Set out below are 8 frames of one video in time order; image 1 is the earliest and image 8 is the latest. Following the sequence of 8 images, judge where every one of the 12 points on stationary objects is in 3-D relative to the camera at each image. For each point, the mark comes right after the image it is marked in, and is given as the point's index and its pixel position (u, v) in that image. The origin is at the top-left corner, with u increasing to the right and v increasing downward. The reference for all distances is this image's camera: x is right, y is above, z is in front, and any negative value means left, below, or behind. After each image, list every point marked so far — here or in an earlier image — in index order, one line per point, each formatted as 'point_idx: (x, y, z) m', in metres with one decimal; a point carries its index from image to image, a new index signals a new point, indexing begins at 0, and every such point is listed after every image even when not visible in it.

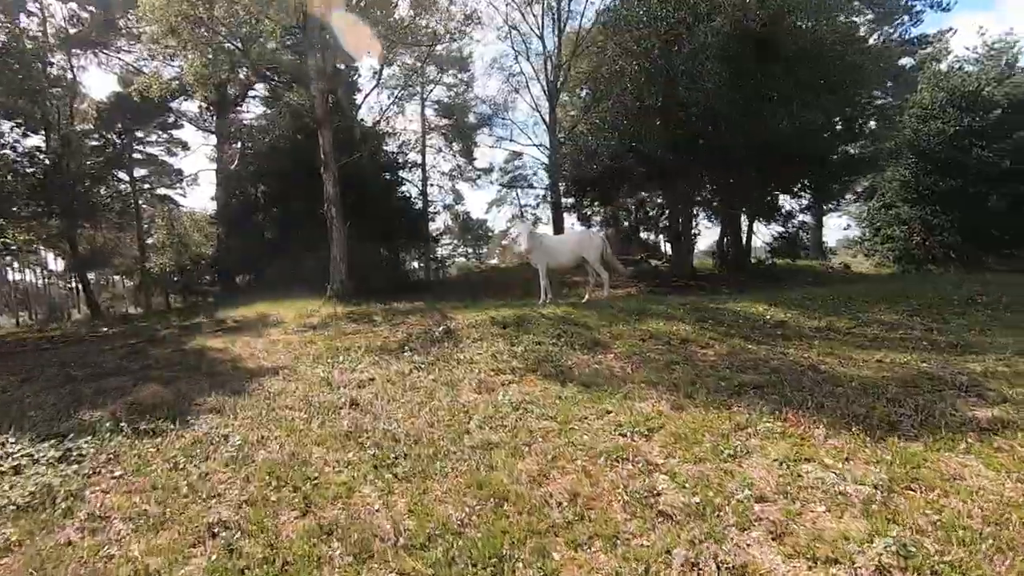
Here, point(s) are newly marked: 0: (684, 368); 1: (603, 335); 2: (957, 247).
0: (+2.4, -1.1, +7.4) m
1: (+1.6, -0.8, +9.1) m
2: (+15.2, +1.4, +18.5) m
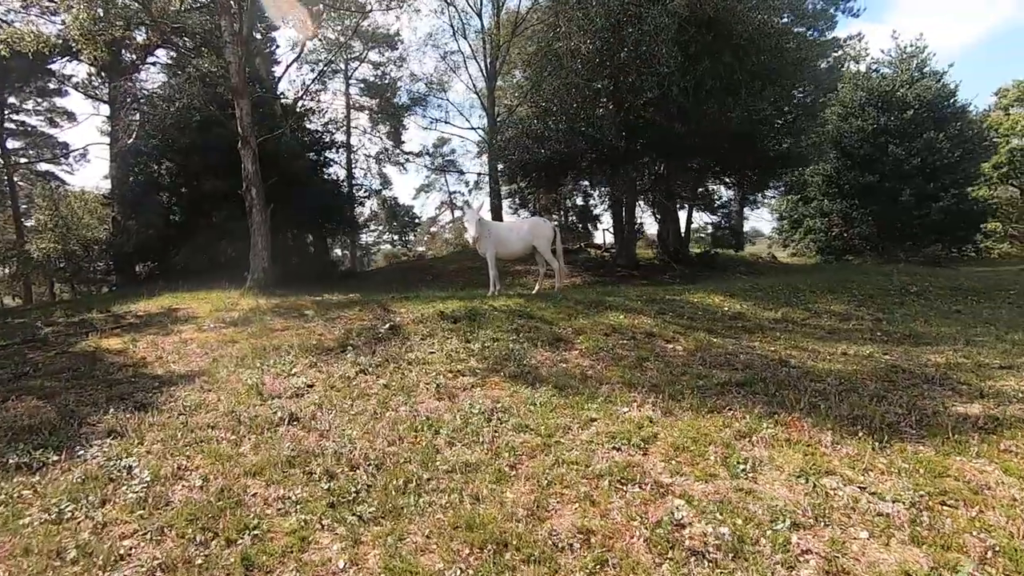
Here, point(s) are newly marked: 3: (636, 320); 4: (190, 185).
0: (+1.9, -1.0, +6.9) m
1: (+0.8, -0.7, +8.5) m
2: (+13.1, +1.8, +19.6) m
3: (+2.1, -0.5, +8.9) m
4: (-9.9, +3.2, +16.7) m
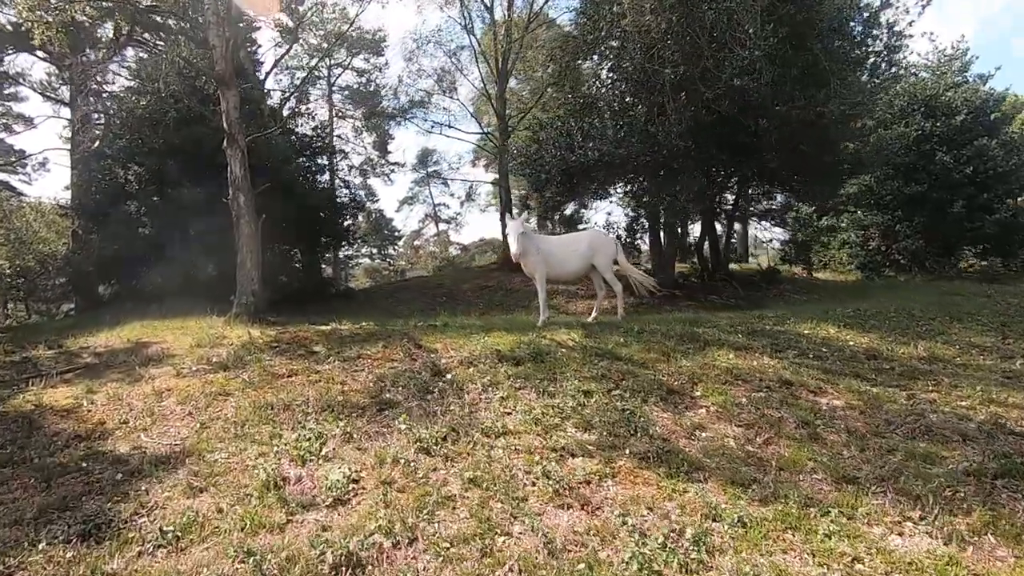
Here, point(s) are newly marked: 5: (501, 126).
0: (+3.0, -1.4, +5.0) m
1: (+1.9, -1.1, +6.5) m
2: (+13.7, +1.2, +18.2) m
3: (+3.1, -0.9, +7.0) m
4: (-9.2, +2.5, +14.3) m
5: (-0.4, +5.9, +19.6) m
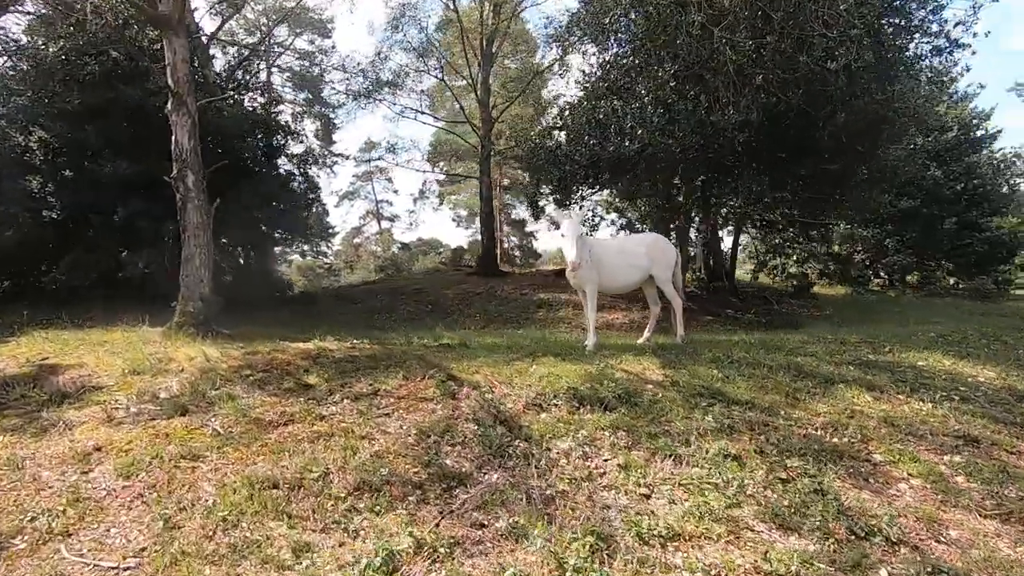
0: (+4.2, -1.6, +3.5) m
1: (+2.9, -1.3, +4.9) m
2: (+13.1, +0.6, +18.0) m
3: (+4.0, -1.2, +5.5) m
4: (-9.0, +2.5, +11.3) m
5: (-0.9, +5.7, +17.7) m
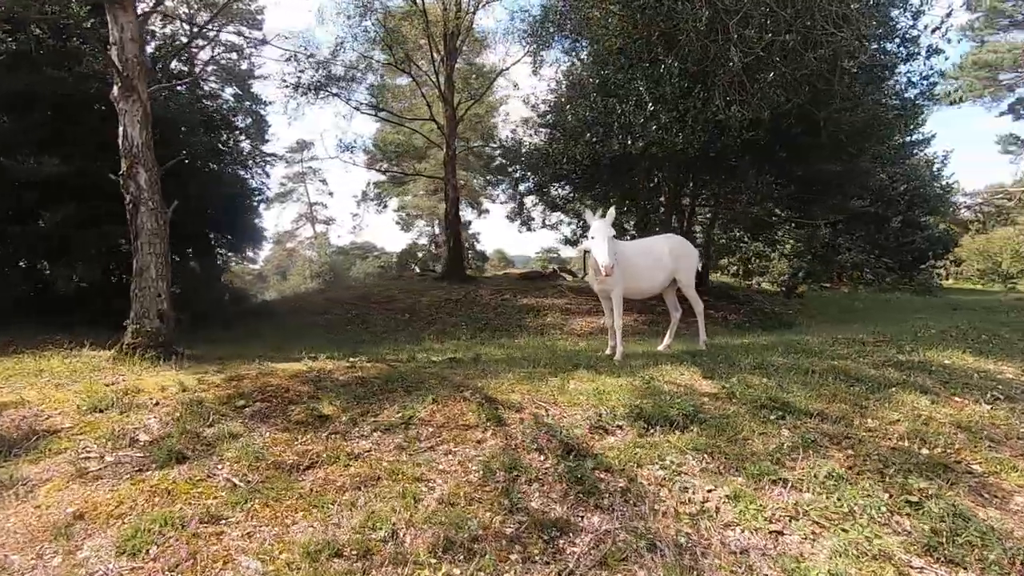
0: (+4.9, -1.6, +3.5) m
1: (+3.5, -1.4, +4.7) m
2: (+12.1, +0.8, +18.9) m
3: (+4.6, -1.2, +5.4) m
4: (-9.2, +2.2, +9.5) m
5: (-2.0, +5.5, +16.9) m
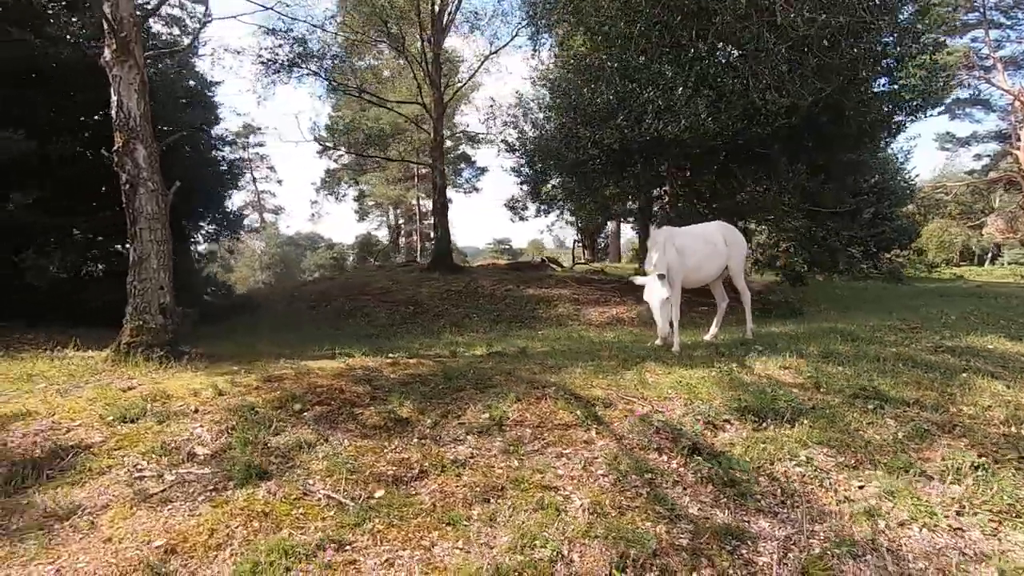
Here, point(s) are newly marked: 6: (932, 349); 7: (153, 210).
0: (+6.0, -1.5, +3.6) m
1: (+4.4, -1.2, +4.7) m
2: (+11.6, +1.2, +19.6) m
3: (+5.4, -1.1, +5.5) m
4: (-8.7, +2.3, +8.2) m
5: (-2.2, +5.8, +16.2) m
6: (+5.2, -0.8, +6.8) m
7: (-4.9, +1.1, +7.3) m
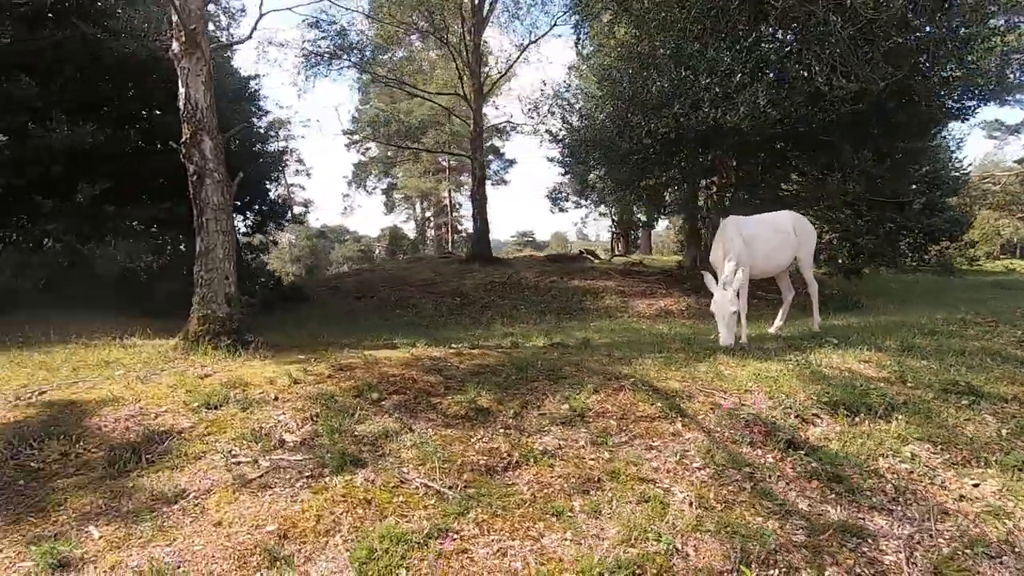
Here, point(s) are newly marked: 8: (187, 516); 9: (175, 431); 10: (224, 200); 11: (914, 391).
0: (+6.7, -1.4, +3.3) m
1: (+5.2, -1.2, +4.4) m
2: (+12.9, +1.4, +19.0) m
3: (+6.2, -1.0, +5.2) m
4: (-7.8, +2.5, +8.5) m
5: (-1.0, +6.0, +16.1) m
6: (+6.0, -0.7, +6.5) m
7: (-4.0, +1.2, +7.4) m
8: (-2.1, -1.5, +3.5) m
9: (-2.9, -1.2, +4.6) m
10: (-4.0, +1.2, +7.4) m
11: (+3.8, -1.0, +5.1) m
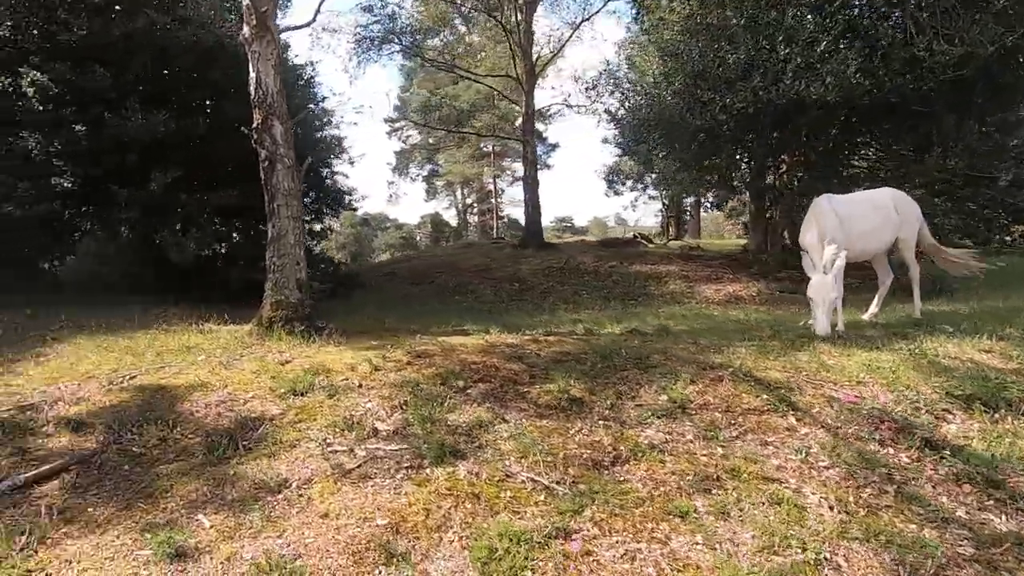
0: (+7.3, -1.3, +2.6) m
1: (+5.9, -1.0, +3.9) m
2: (+14.6, +2.0, +17.8) m
3: (+7.0, -0.8, +4.6) m
4: (-6.7, +2.7, +8.7) m
5: (+0.5, +6.5, +15.7) m
6: (+7.0, -0.5, +5.8) m
7: (-3.0, +1.4, +7.4) m
8: (-1.4, -1.4, +3.4) m
9: (-2.1, -1.1, +4.5) m
10: (-3.0, +1.4, +7.4) m
11: (+4.6, -0.8, +4.6) m
